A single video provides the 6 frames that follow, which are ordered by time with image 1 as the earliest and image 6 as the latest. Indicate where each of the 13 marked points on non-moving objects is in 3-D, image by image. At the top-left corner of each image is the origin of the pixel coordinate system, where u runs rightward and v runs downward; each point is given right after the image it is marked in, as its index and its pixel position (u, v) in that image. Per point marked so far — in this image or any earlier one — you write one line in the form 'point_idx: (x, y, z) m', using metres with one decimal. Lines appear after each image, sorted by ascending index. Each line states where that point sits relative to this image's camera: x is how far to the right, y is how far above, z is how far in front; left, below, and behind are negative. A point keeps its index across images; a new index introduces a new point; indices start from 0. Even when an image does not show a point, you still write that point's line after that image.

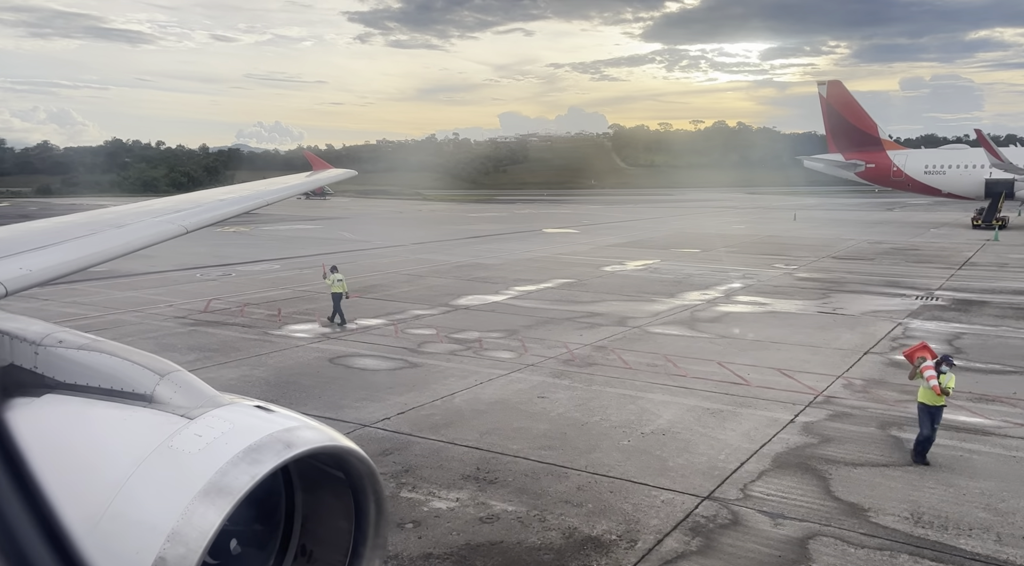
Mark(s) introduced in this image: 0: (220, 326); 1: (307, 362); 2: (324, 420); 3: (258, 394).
0: (-6.6, -1.0, +19.0) m
1: (-3.8, -1.4, +15.5) m
2: (-2.7, -1.9, +11.7) m
3: (-3.9, -1.7, +13.0) m
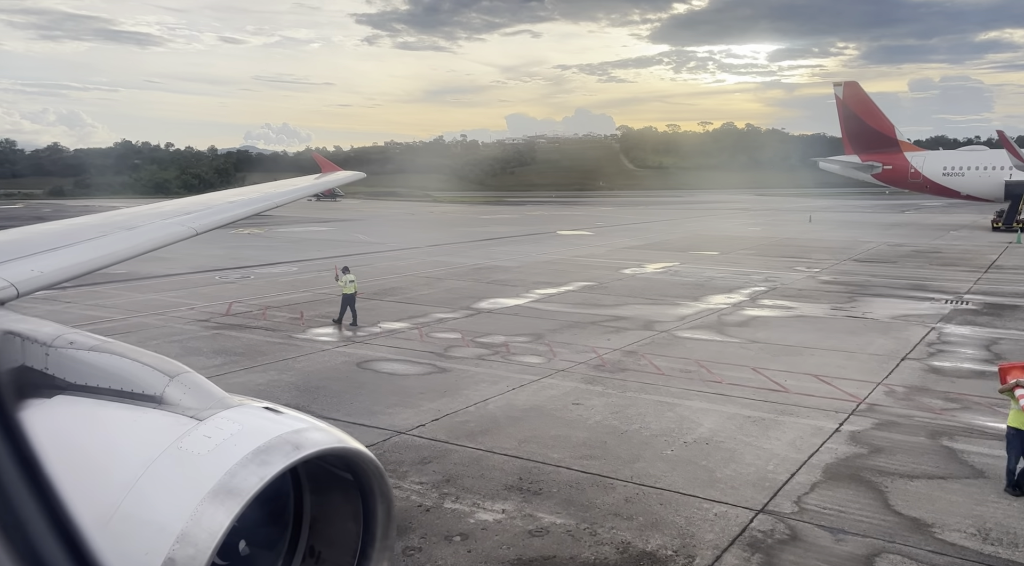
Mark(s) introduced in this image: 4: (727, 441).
0: (-6.0, -1.1, +18.8) m
1: (-3.2, -1.5, +15.3) m
2: (-2.1, -1.9, +11.5) m
3: (-3.4, -1.8, +12.8) m
4: (+2.7, -2.0, +10.6) m
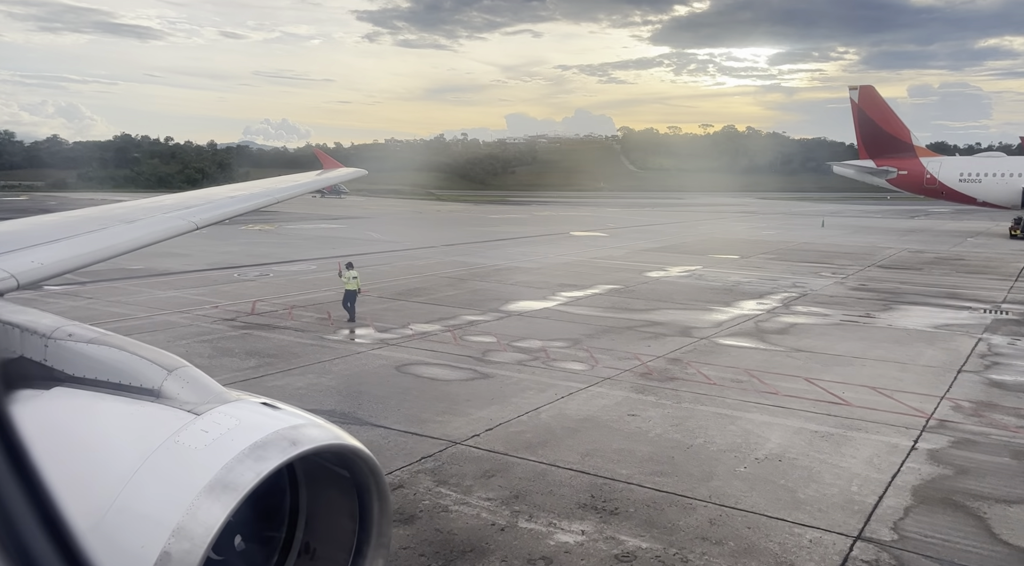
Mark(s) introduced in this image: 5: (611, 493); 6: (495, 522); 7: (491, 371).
0: (-5.2, -1.0, +18.4) m
1: (-2.4, -1.5, +14.8) m
2: (-1.4, -2.0, +11.0) m
3: (-2.6, -1.8, +12.4) m
4: (+3.5, -2.1, +10.1) m
5: (+1.1, -2.2, +8.9) m
6: (-0.2, -2.3, +8.2) m
7: (-0.4, -1.6, +14.9) m
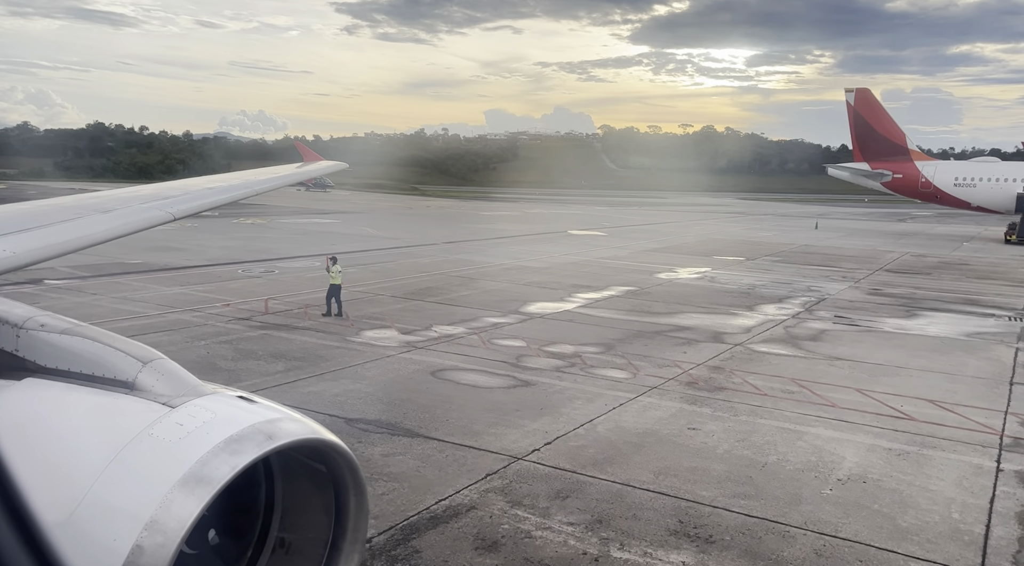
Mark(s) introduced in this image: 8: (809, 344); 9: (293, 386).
0: (-4.6, -1.0, +17.6) m
1: (-1.8, -1.6, +14.2) m
2: (-0.6, -2.0, +10.4) m
3: (-1.9, -1.8, +11.7) m
4: (+4.3, -2.2, +9.6) m
5: (+1.9, -2.3, +8.4) m
6: (+0.7, -2.4, +7.6) m
7: (+0.3, -1.6, +14.3) m
8: (+6.5, -1.3, +18.6) m
9: (-3.4, -1.6, +13.0) m
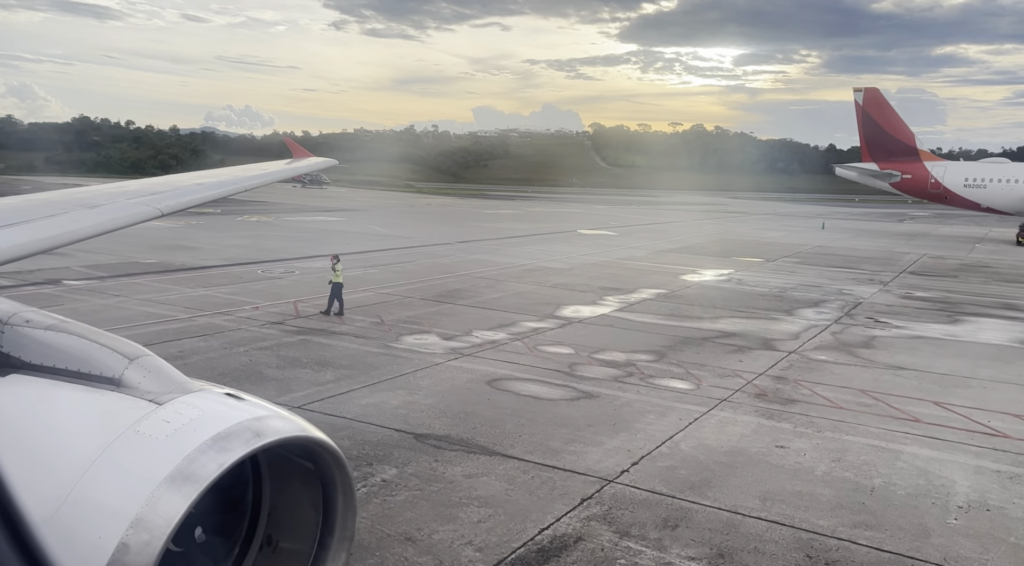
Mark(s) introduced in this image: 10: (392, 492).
0: (-3.6, -1.1, +16.9) m
1: (-0.8, -1.6, +13.5) m
2: (+0.4, -2.1, +9.7) m
3: (-0.9, -1.9, +11.0) m
4: (+5.3, -2.4, +9.0) m
5: (+2.9, -2.5, +7.7) m
6: (+1.7, -2.5, +6.9) m
7: (+1.3, -1.7, +13.7) m
8: (+7.5, -1.5, +18.0) m
9: (-2.4, -1.7, +12.3) m
10: (-1.2, -2.2, +8.8) m
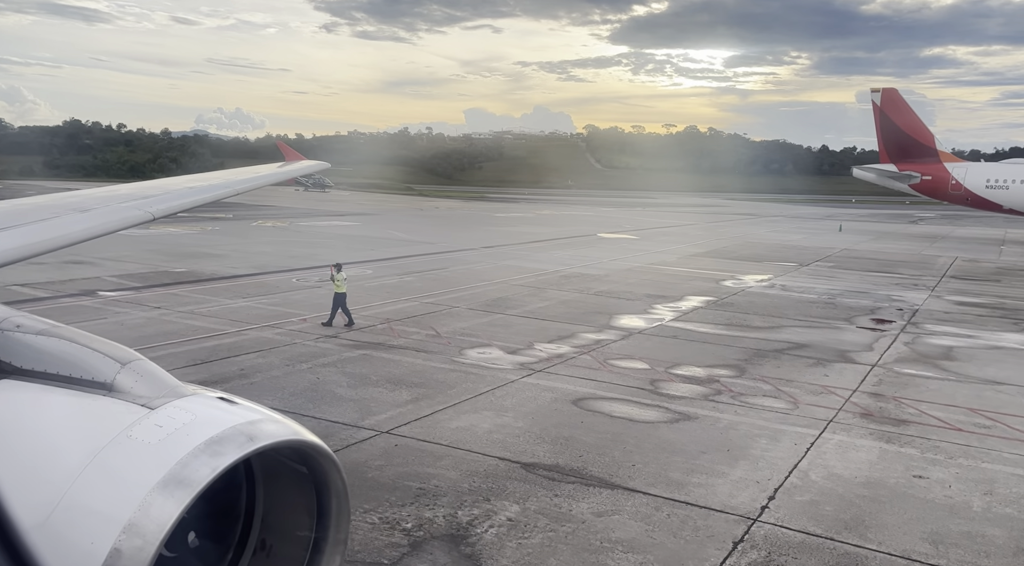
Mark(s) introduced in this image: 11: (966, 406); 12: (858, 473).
0: (-2.3, -1.3, +16.0) m
1: (+0.6, -1.8, +12.6) m
2: (+1.7, -2.3, +8.8) m
3: (+0.5, -2.1, +10.1) m
4: (+6.6, -2.5, +8.1) m
5: (+4.2, -2.6, +6.8) m
6: (+3.1, -2.7, +6.0) m
7: (+2.6, -1.9, +12.8) m
8: (+8.8, -1.6, +17.1) m
9: (-1.1, -1.9, +11.4) m
10: (+0.1, -2.4, +7.9) m
11: (+7.3, -2.0, +13.5) m
12: (+4.1, -2.3, +10.1) m
